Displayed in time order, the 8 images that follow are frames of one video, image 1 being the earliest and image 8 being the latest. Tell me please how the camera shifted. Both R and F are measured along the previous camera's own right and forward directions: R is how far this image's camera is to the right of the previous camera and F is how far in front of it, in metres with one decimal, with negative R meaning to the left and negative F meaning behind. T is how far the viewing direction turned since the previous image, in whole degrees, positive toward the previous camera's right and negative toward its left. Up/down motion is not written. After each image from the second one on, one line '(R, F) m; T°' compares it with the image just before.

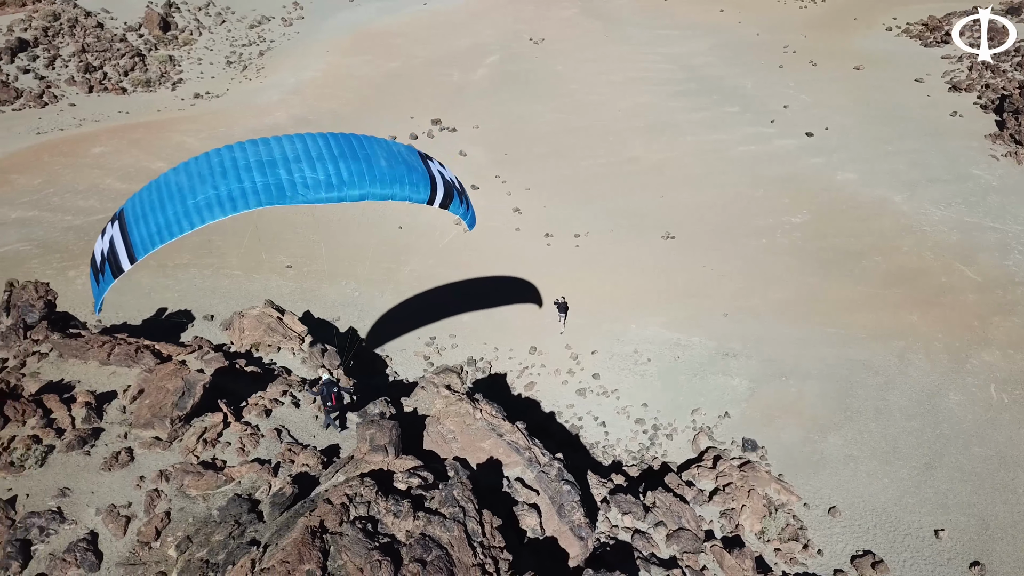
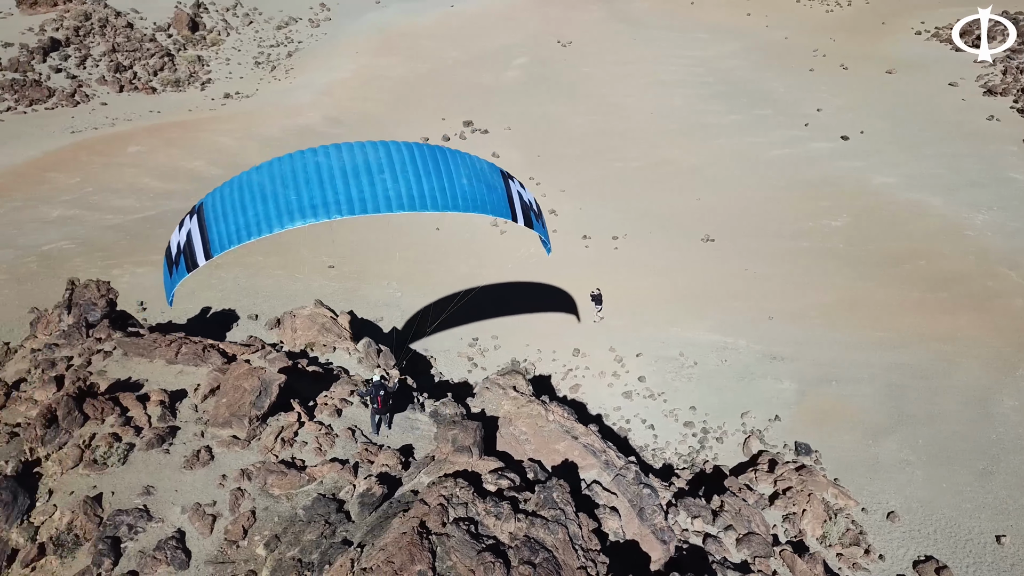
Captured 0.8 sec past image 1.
(-0.8, 0.0) m; 0°
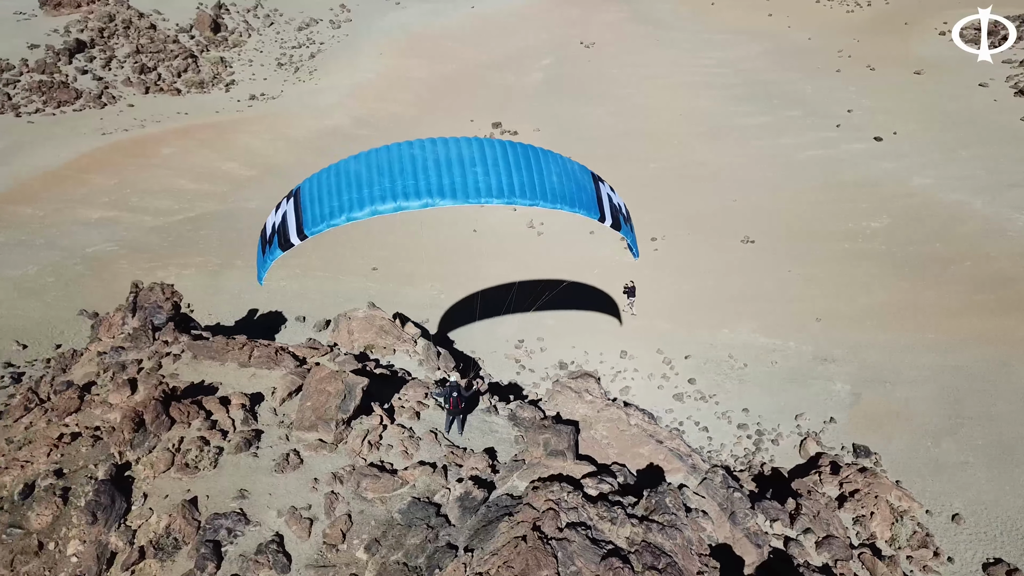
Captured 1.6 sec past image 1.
(-0.9, 0.0) m; 0°
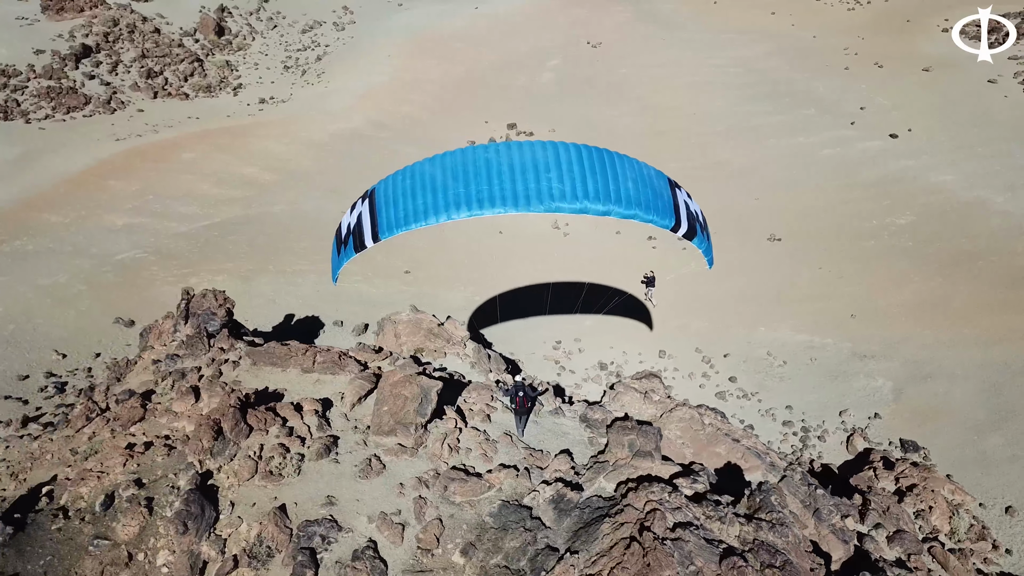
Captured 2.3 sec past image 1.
(-1.0, 0.0) m; +1°
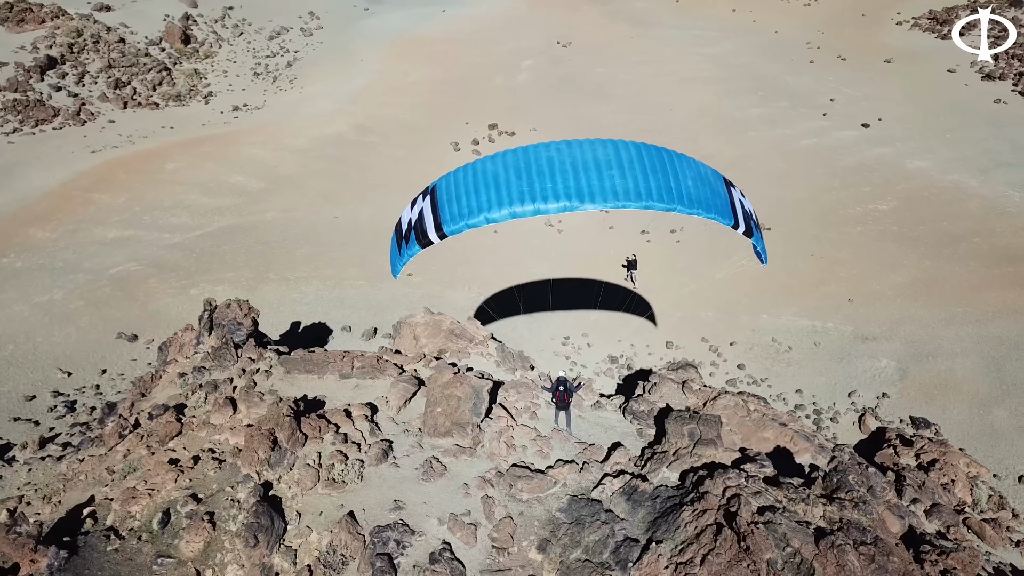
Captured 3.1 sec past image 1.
(-1.0, 0.0) m; +3°
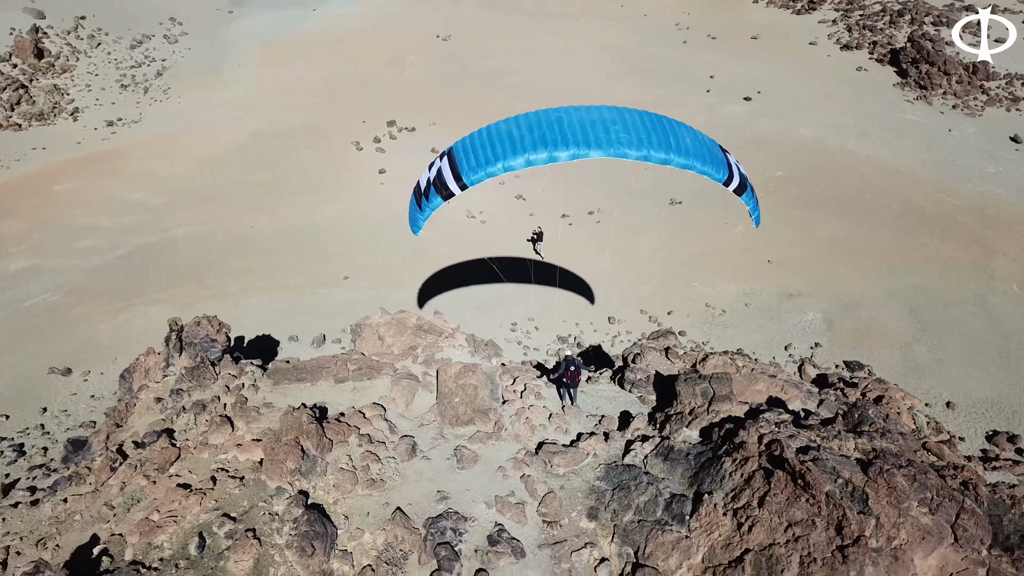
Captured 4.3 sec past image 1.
(-1.5, -0.1) m; +9°
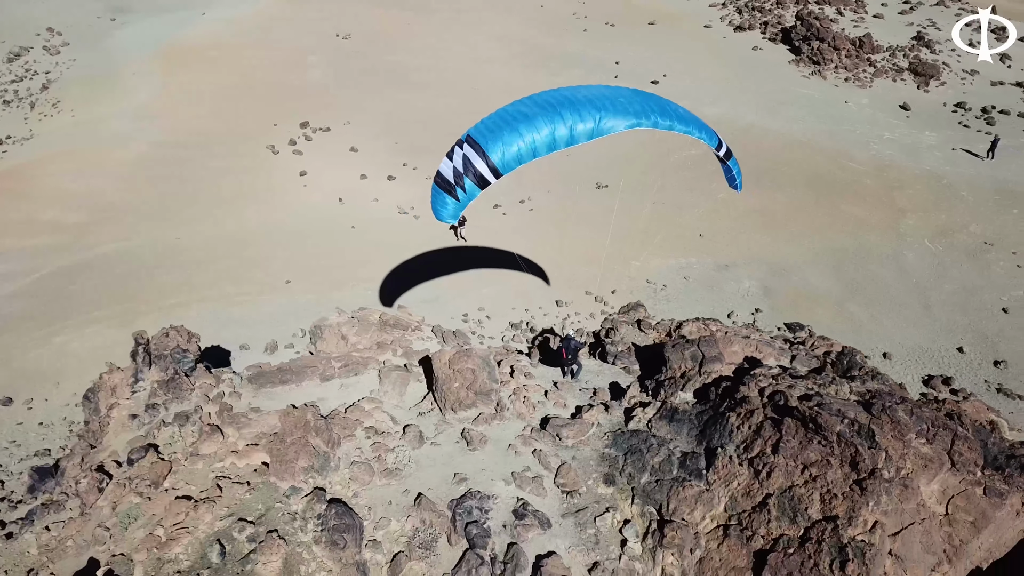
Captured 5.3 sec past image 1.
(-1.0, -0.1) m; +7°
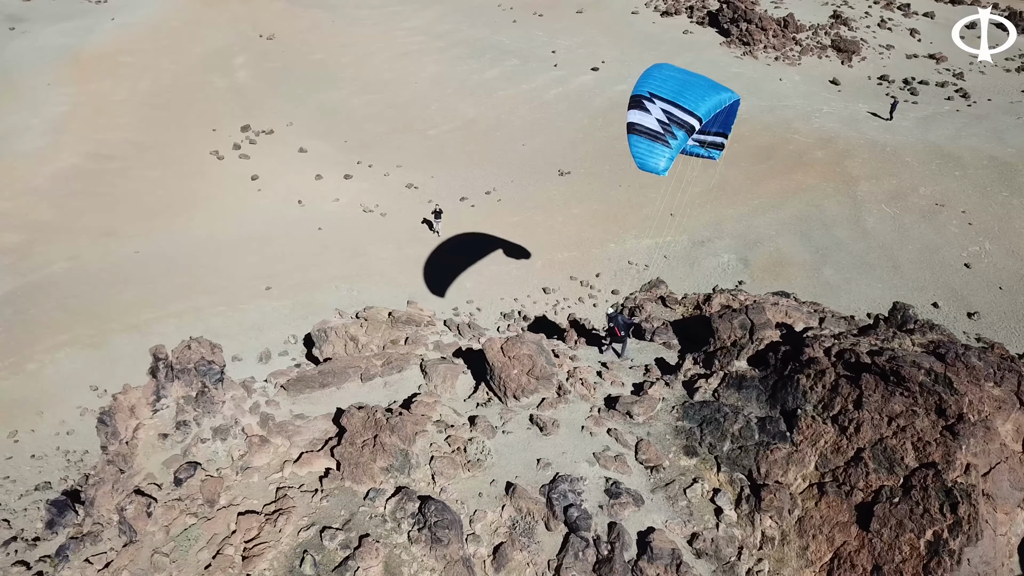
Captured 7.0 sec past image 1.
(-1.6, +0.2) m; +6°
